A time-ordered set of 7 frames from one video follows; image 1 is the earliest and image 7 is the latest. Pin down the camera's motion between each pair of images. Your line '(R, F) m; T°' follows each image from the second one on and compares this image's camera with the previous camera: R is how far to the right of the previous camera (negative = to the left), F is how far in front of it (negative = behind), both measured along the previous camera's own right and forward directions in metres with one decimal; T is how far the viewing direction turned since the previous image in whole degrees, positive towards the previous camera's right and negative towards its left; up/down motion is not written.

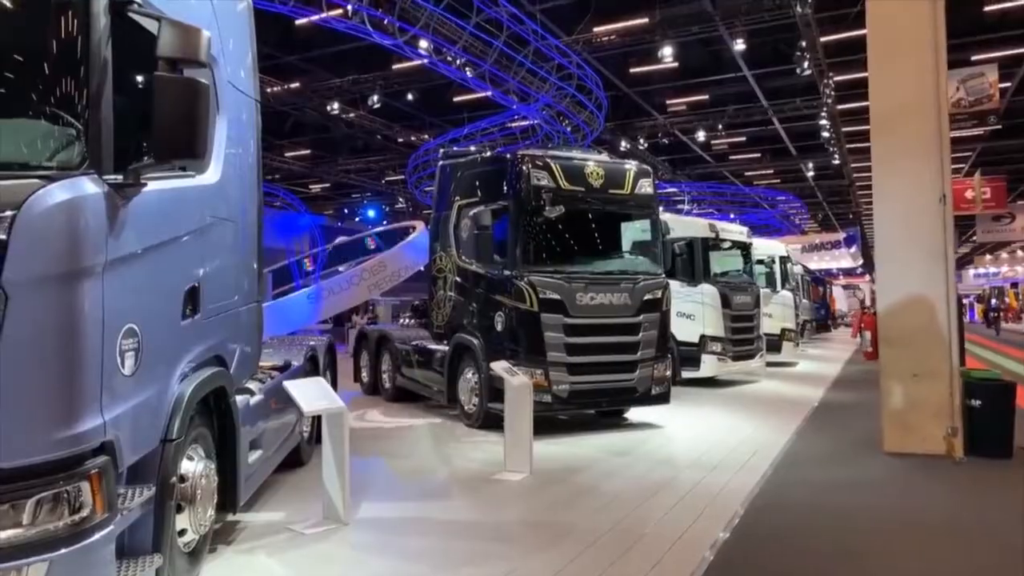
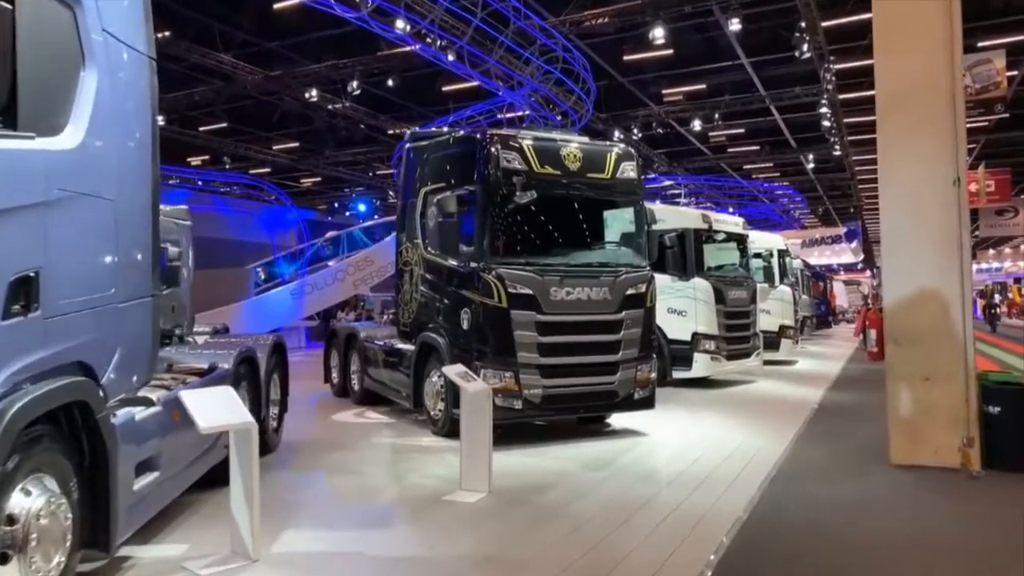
(+0.3, +0.7) m; 0°
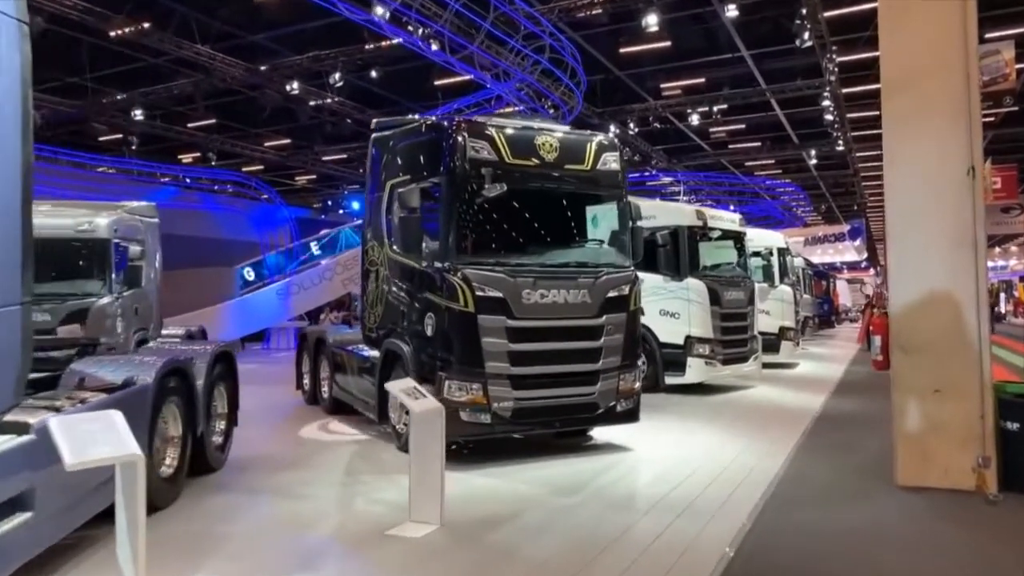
(+0.3, +0.6) m; 0°
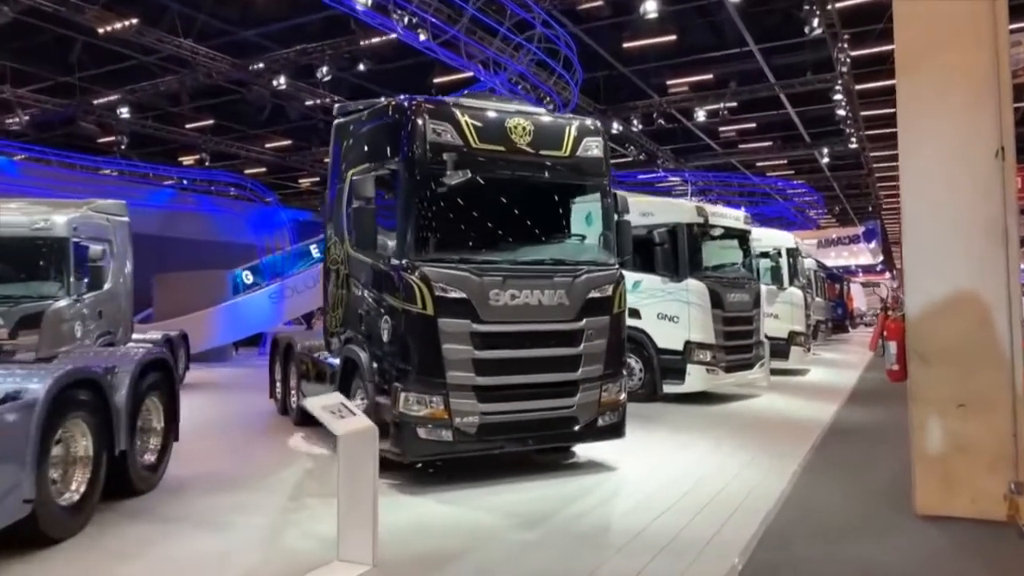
(+0.3, +0.7) m; -1°
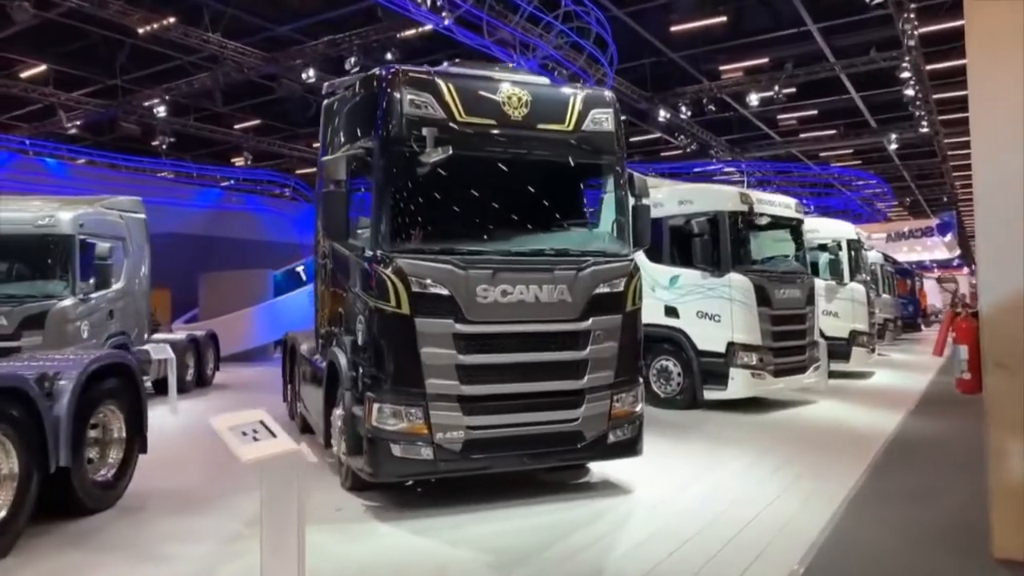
(+0.4, +0.8) m; -5°
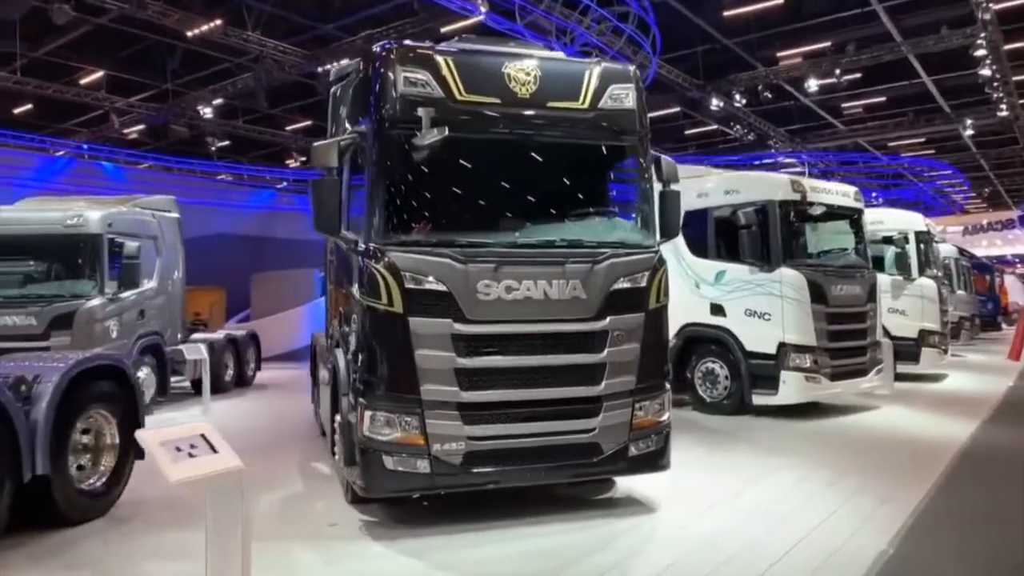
(+0.3, +0.5) m; -5°
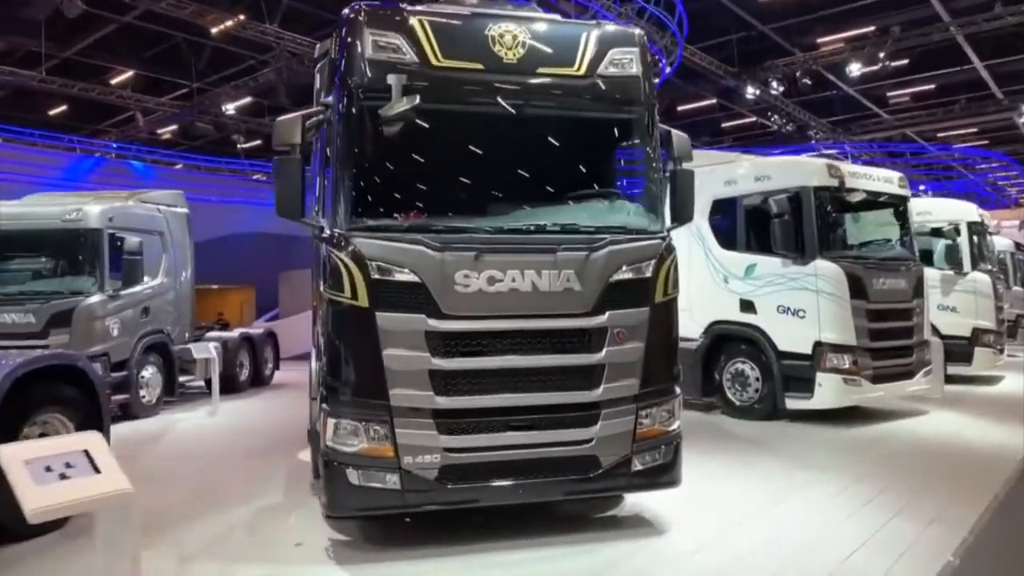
(+0.3, +0.5) m; -3°
